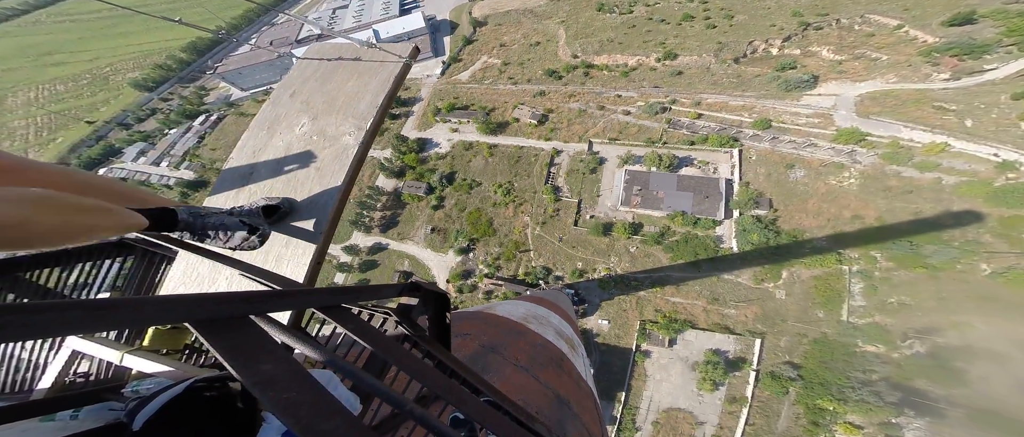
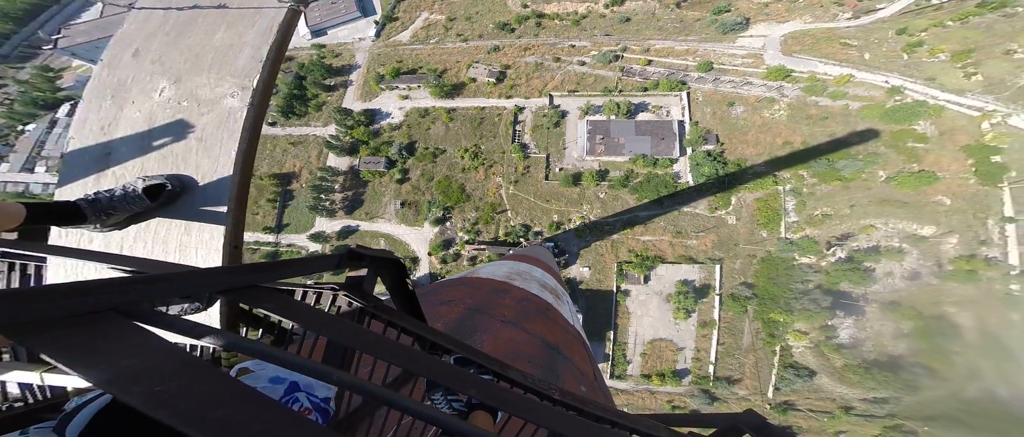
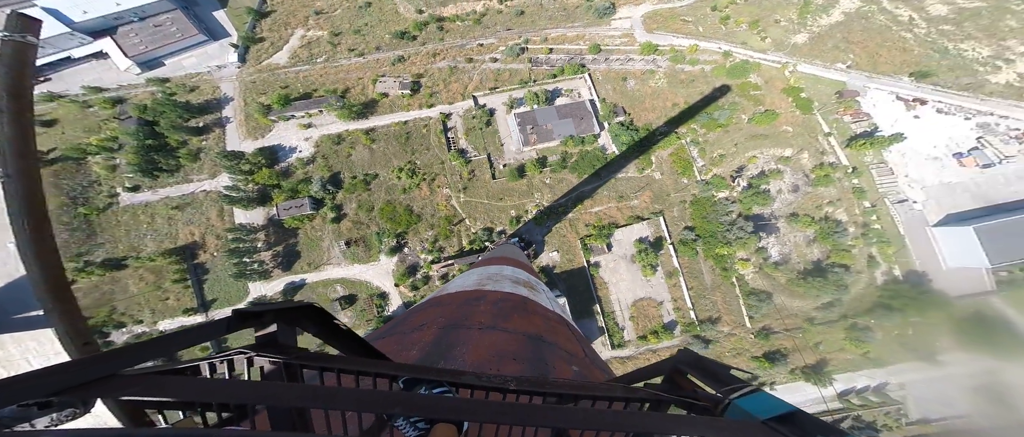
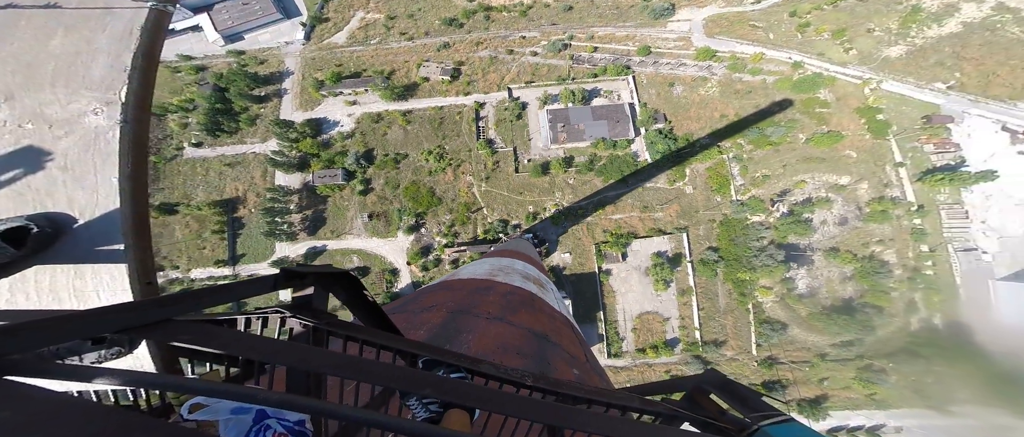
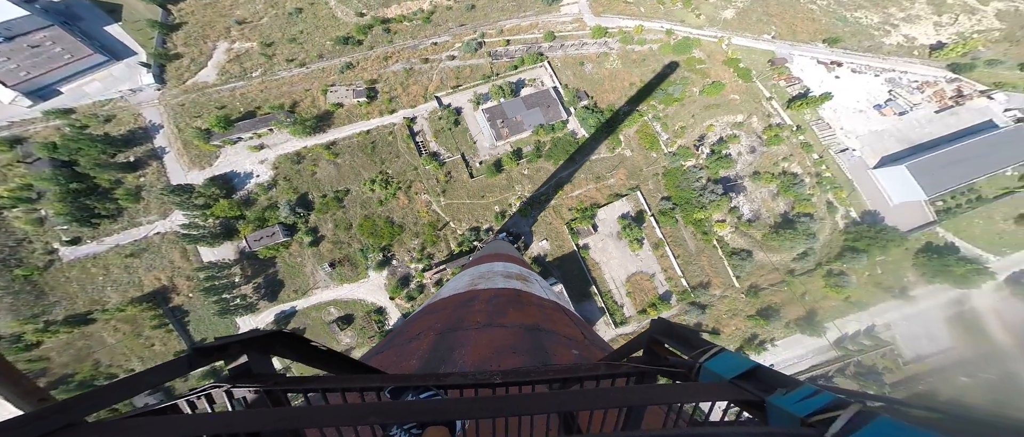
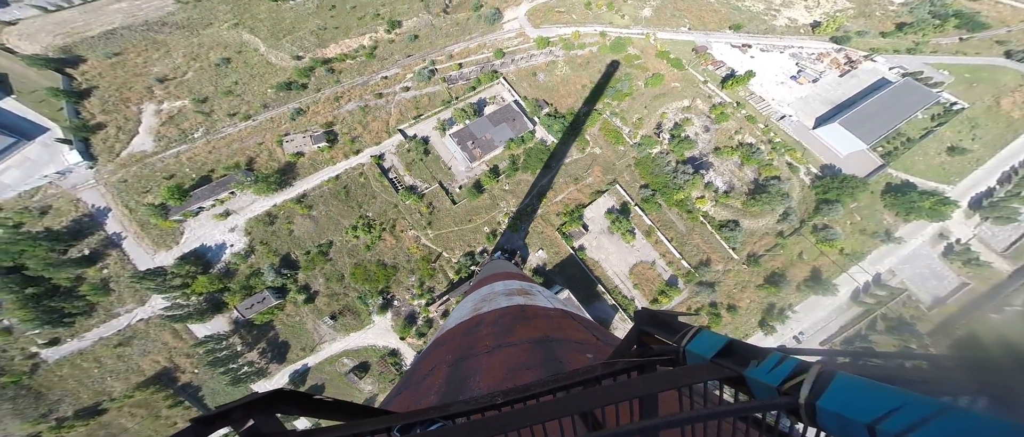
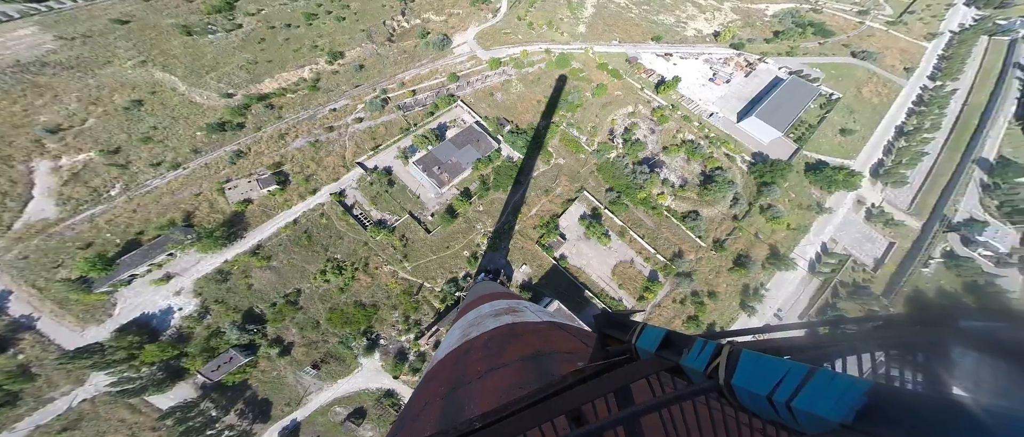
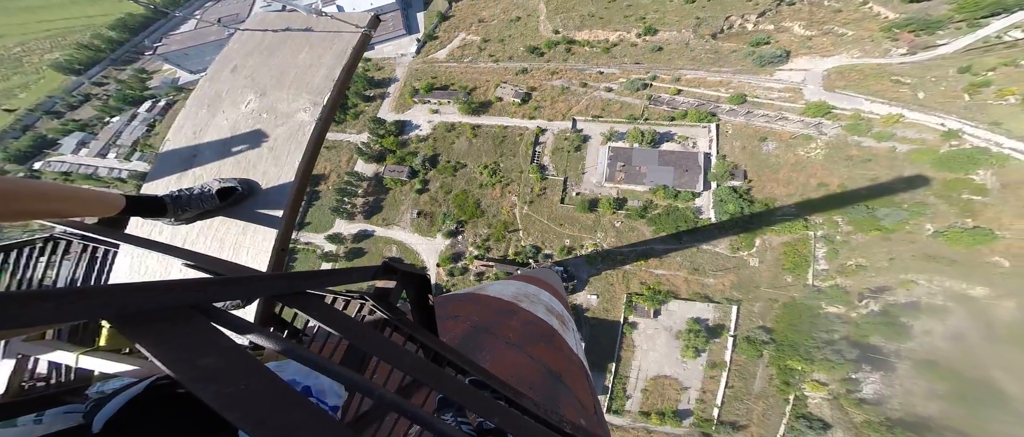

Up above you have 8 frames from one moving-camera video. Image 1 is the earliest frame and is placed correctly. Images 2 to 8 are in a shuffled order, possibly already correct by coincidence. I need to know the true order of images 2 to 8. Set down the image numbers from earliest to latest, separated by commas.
8, 2, 4, 3, 5, 6, 7
